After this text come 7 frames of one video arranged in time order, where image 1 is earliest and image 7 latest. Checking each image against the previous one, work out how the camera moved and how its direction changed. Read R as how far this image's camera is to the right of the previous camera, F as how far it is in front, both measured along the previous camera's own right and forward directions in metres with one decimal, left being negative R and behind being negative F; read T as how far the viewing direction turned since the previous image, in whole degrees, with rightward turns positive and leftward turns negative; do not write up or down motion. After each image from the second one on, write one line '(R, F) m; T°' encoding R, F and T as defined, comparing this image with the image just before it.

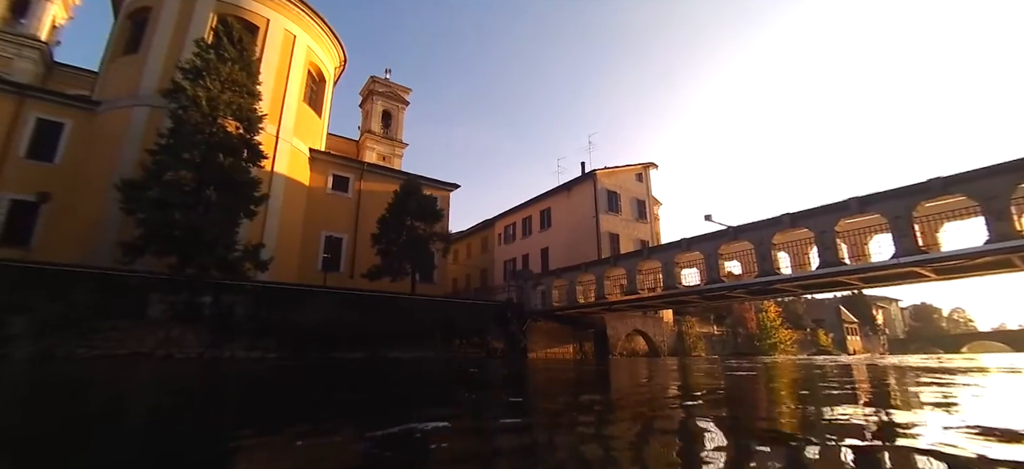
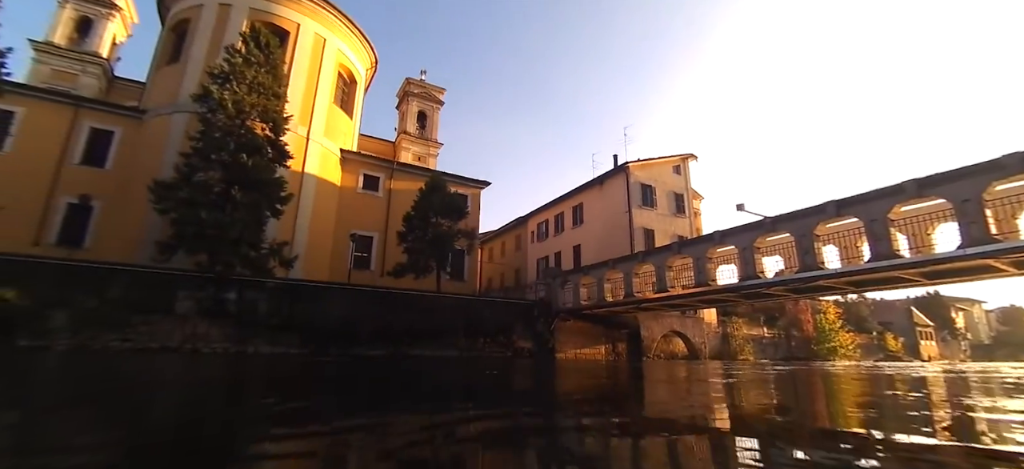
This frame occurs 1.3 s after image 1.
(+0.7, +0.7) m; -6°
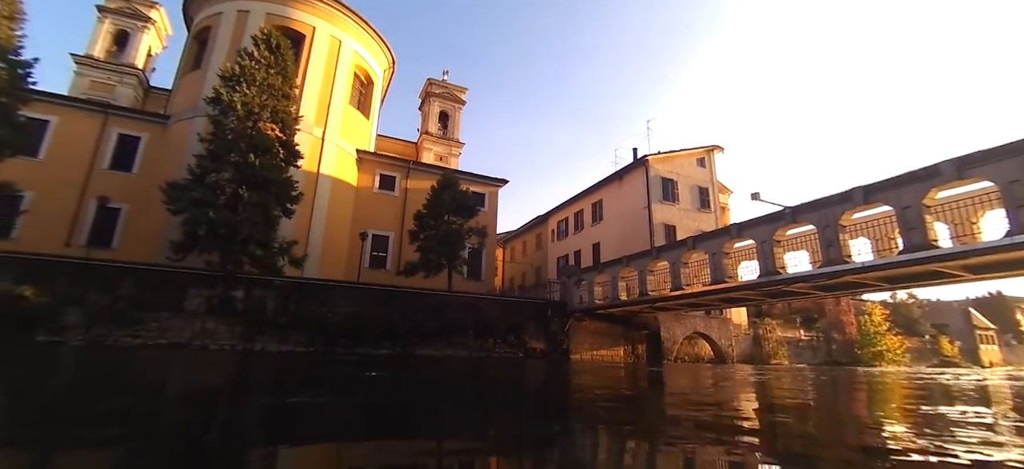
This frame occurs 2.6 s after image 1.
(+0.7, +0.5) m; -4°
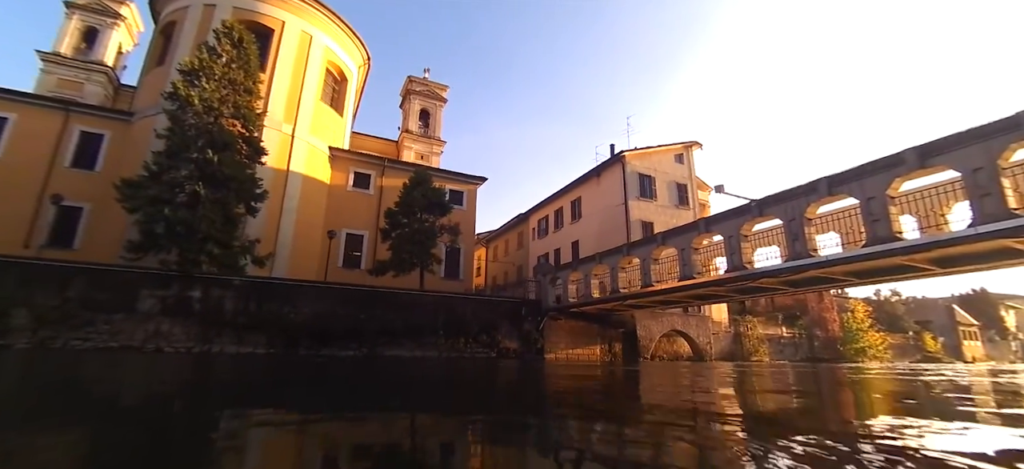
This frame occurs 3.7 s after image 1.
(+1.0, +0.3) m; +1°
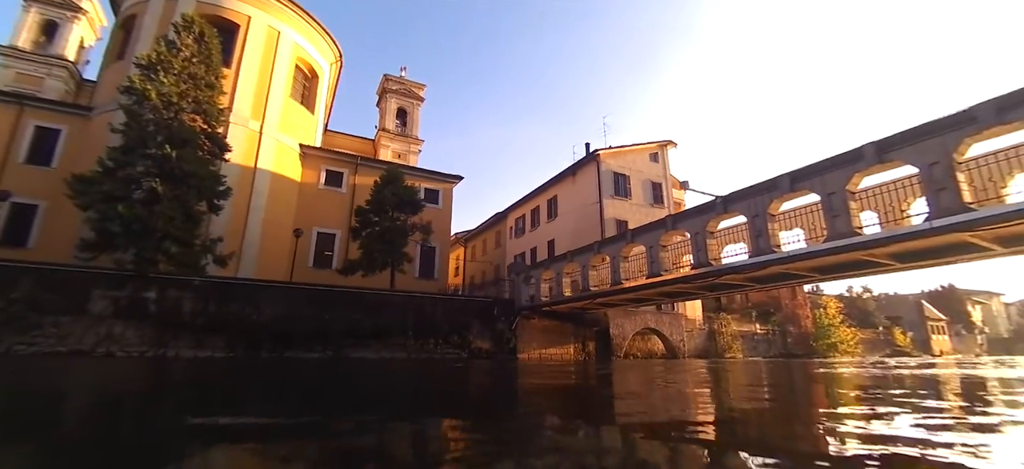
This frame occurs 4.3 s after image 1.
(+0.7, +0.1) m; +2°
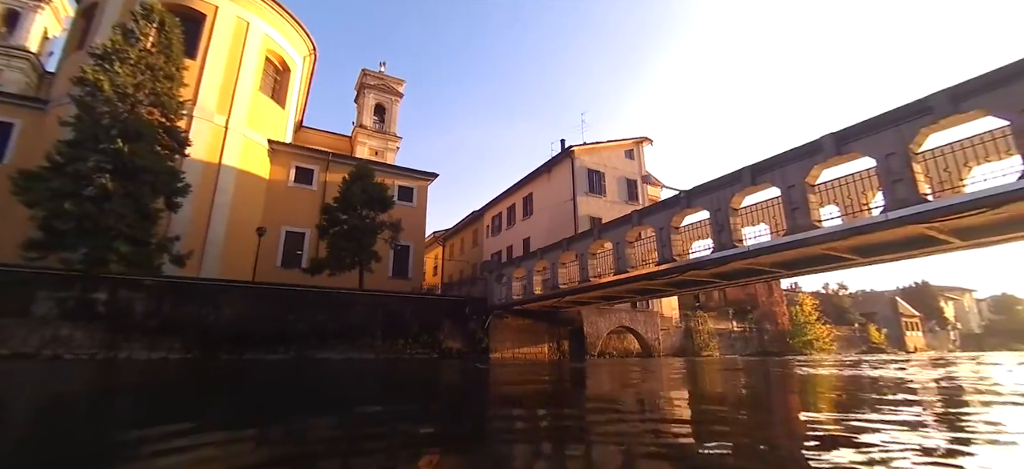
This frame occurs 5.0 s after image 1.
(+0.8, +0.2) m; +2°
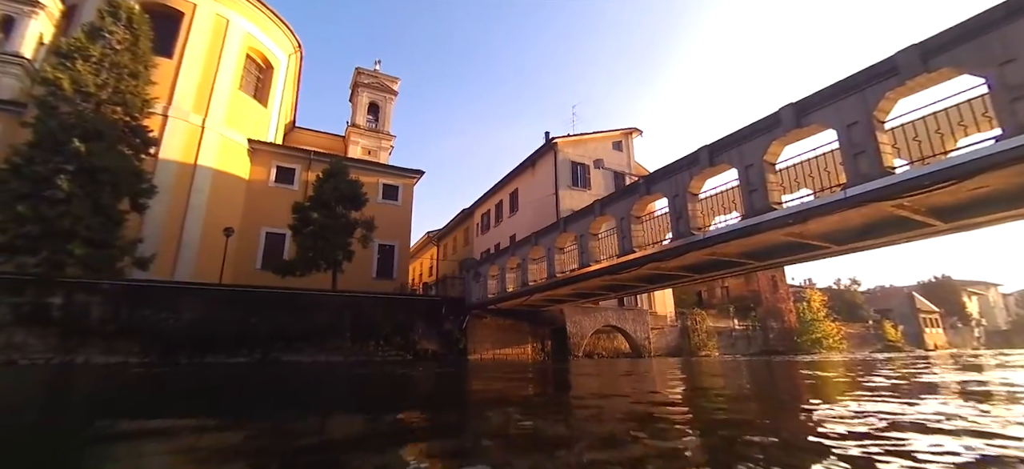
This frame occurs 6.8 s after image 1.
(+1.5, +0.7) m; -2°
